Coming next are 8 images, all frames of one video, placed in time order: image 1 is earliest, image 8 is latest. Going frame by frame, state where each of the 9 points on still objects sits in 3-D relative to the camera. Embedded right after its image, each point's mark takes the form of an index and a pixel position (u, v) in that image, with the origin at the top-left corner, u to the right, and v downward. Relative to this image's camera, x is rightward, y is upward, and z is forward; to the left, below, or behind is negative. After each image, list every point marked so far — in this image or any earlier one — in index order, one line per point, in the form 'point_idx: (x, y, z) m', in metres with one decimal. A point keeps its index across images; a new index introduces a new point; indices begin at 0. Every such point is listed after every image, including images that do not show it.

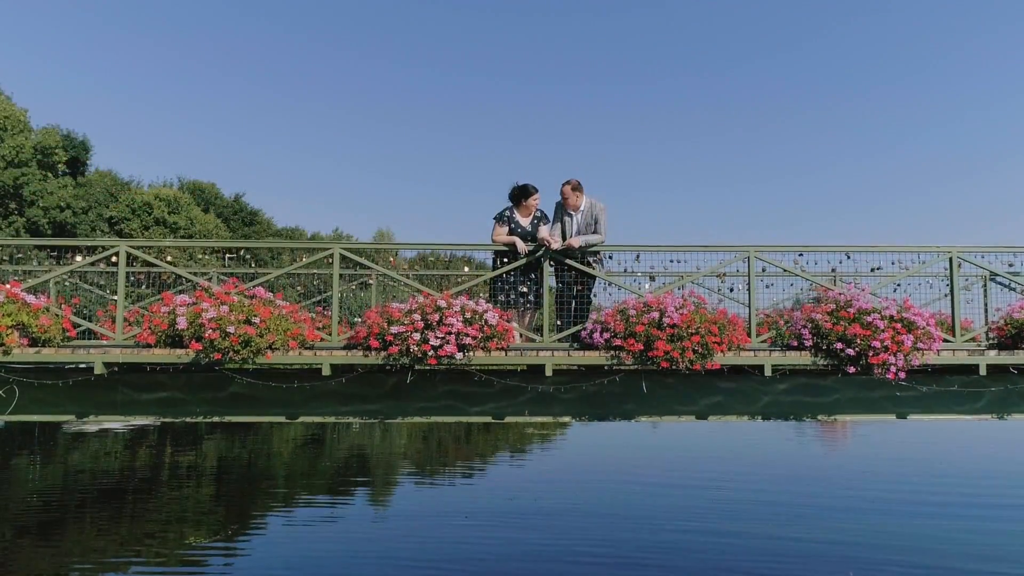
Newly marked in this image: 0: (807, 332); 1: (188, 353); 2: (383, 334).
0: (+3.1, -0.5, +8.0) m
1: (-3.2, -0.6, +7.4) m
2: (-1.3, -0.5, +7.6) m
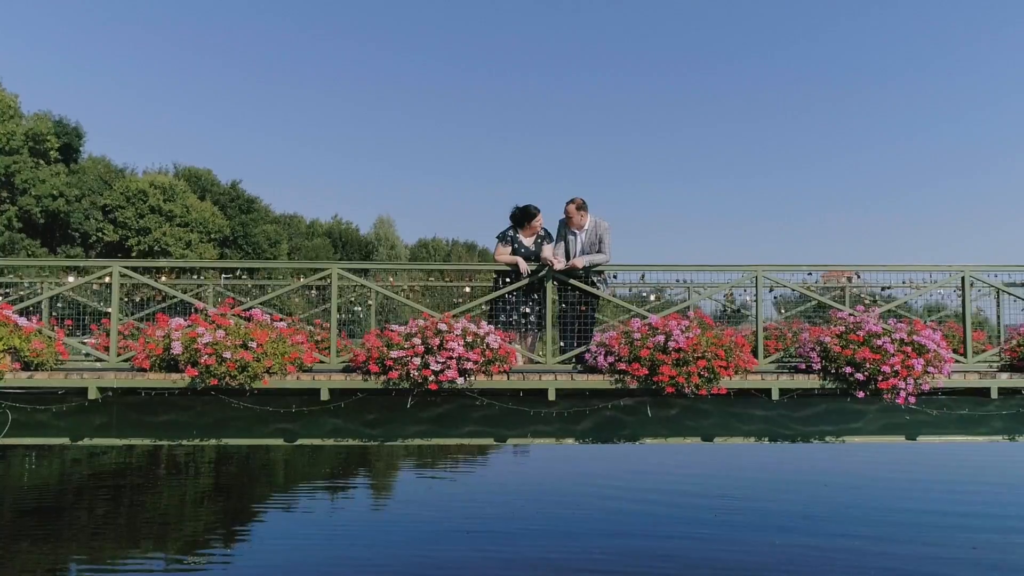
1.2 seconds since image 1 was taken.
0: (+3.2, -0.7, +7.8) m
1: (-3.2, -0.9, +7.2) m
2: (-1.3, -0.7, +7.4) m
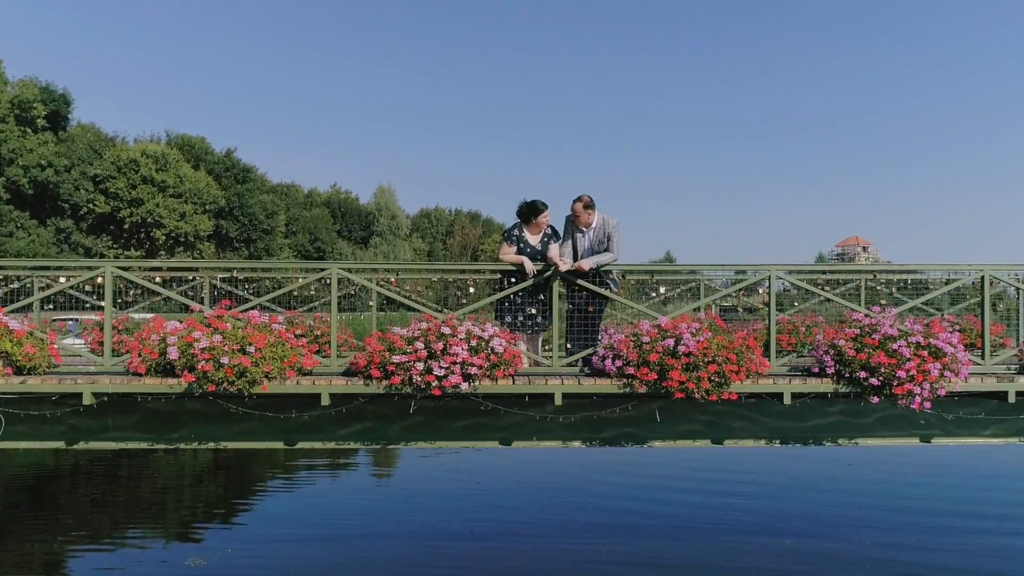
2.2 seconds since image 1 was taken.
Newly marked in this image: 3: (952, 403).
0: (+3.2, -0.7, +7.6) m
1: (-3.1, -0.9, +7.1) m
2: (-1.2, -0.7, +7.2) m
3: (+4.6, -1.2, +7.8) m
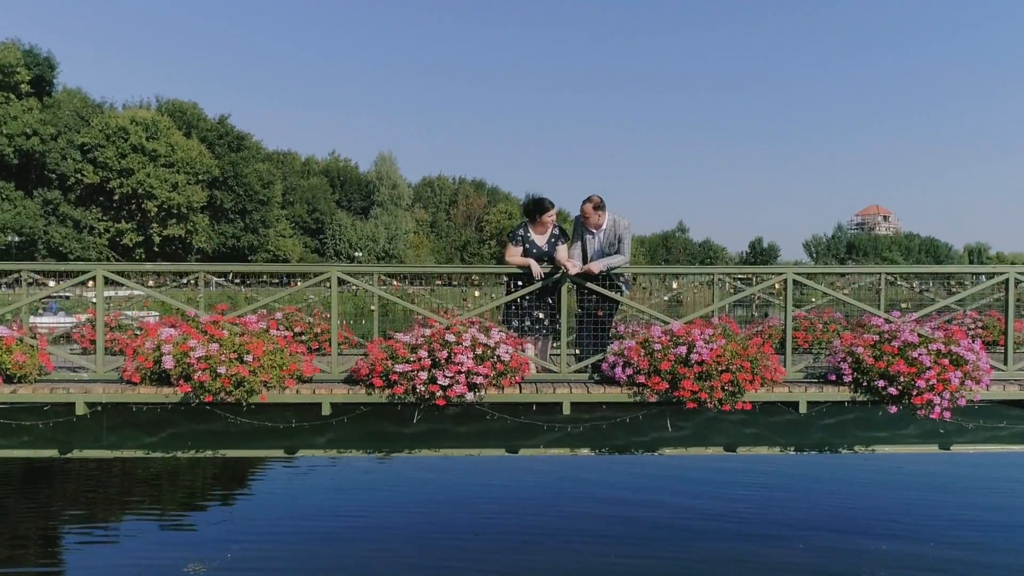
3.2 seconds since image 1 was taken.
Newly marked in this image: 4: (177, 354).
0: (+3.3, -0.8, +7.4) m
1: (-3.1, -1.0, +6.8) m
2: (-1.2, -0.8, +7.0) m
3: (+4.7, -1.2, +7.6) m
4: (-3.0, -0.6, +6.8) m
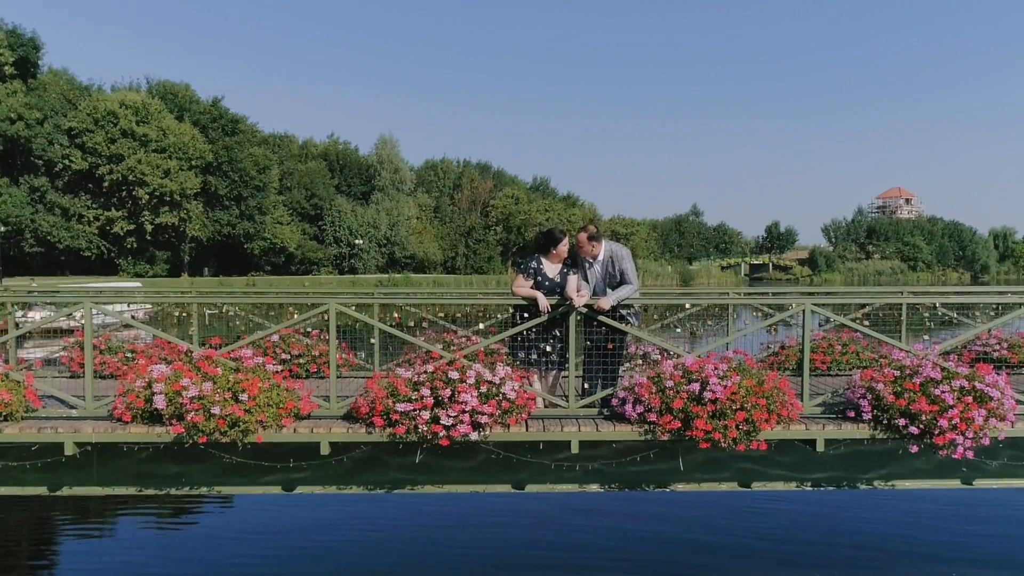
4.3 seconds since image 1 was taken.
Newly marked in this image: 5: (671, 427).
0: (+3.3, -1.1, +7.1) m
1: (-3.0, -1.3, +6.5) m
2: (-1.1, -1.1, +6.7) m
3: (+4.7, -1.6, +7.3) m
4: (-3.0, -0.9, +6.5) m
5: (+1.4, -1.3, +6.8) m
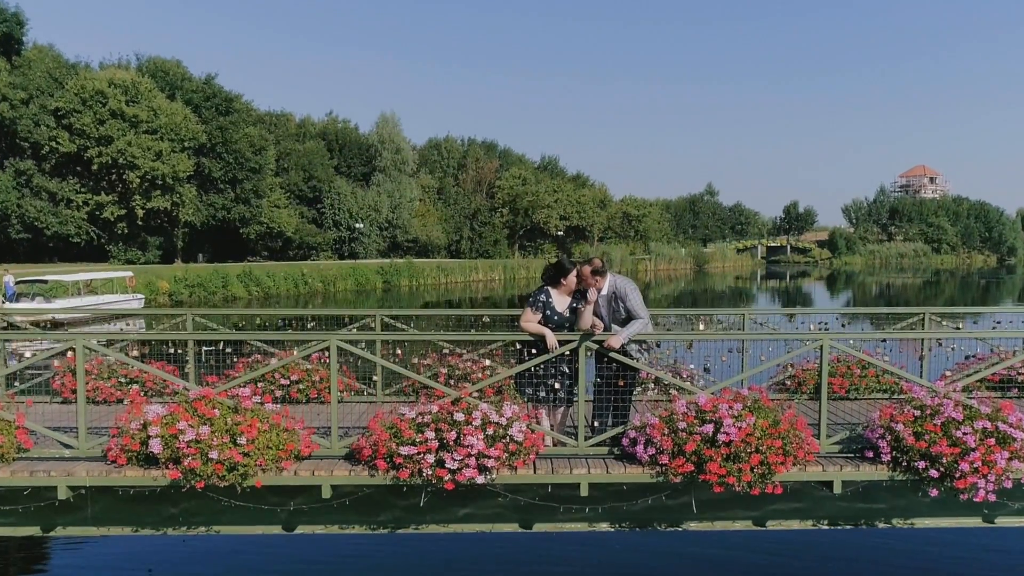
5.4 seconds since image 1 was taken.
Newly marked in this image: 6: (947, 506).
0: (+3.4, -1.4, +6.8) m
1: (-2.9, -1.6, +6.3) m
2: (-1.1, -1.4, +6.4) m
3: (+4.8, -1.9, +7.0) m
4: (-2.9, -1.2, +6.2) m
5: (+1.5, -1.6, +6.5) m
6: (+4.1, -2.1, +7.0) m
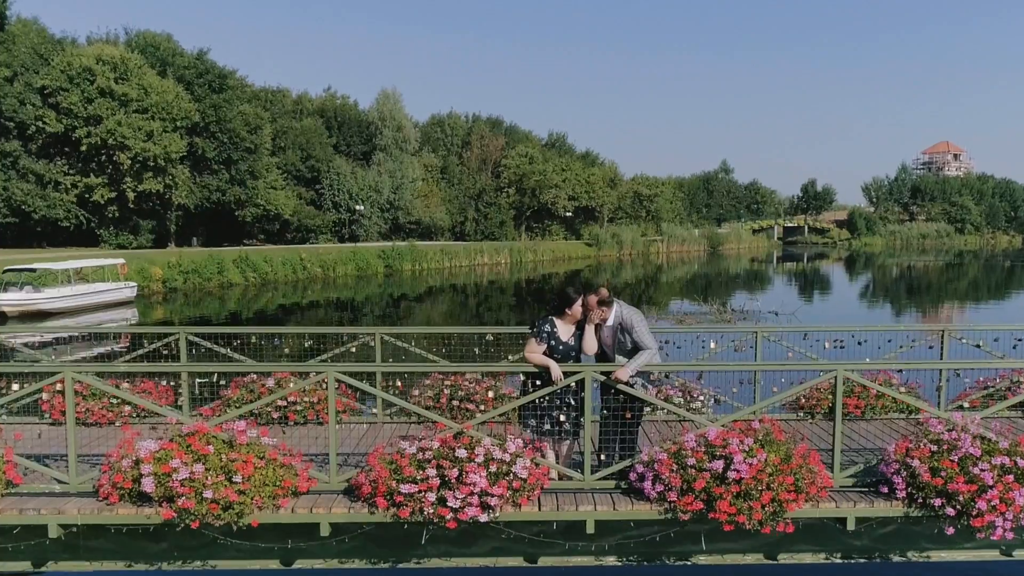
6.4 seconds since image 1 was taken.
0: (+3.5, -1.7, +6.5) m
1: (-2.9, -1.9, +6.1) m
2: (-1.0, -1.7, +6.2) m
3: (+4.8, -2.1, +6.7) m
4: (-2.9, -1.5, +6.0) m
5: (+1.6, -1.9, +6.2) m
6: (+4.1, -2.3, +6.8) m
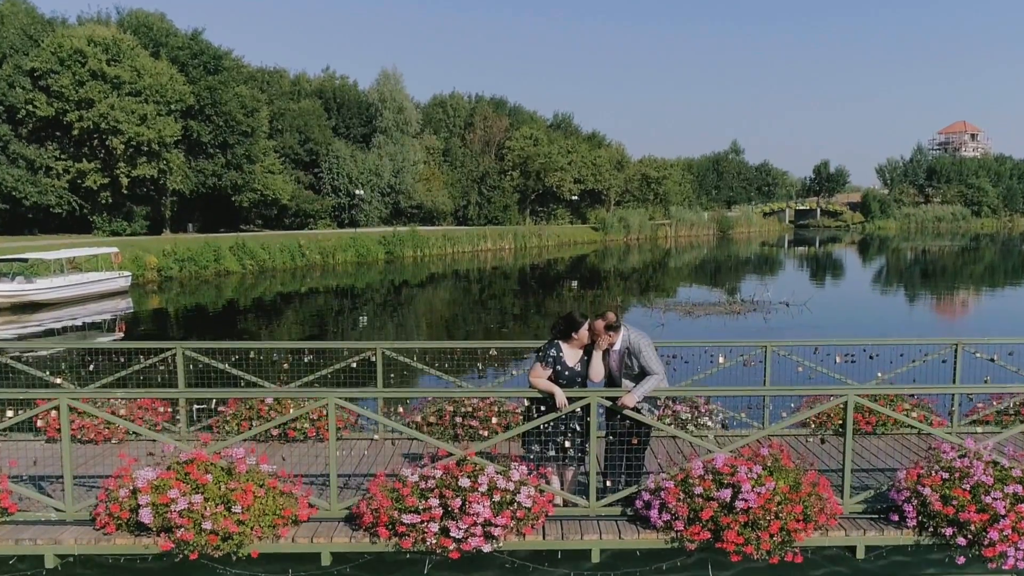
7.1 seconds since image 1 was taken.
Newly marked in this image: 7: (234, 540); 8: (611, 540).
0: (+3.5, -1.9, +6.4) m
1: (-2.9, -2.1, +6.0) m
2: (-1.0, -1.9, +6.1) m
3: (+4.9, -2.3, +6.6) m
4: (-2.8, -1.7, +5.9) m
5: (+1.6, -2.1, +6.1) m
6: (+4.2, -2.5, +6.7) m
7: (-2.2, -2.0, +5.9) m
8: (+0.8, -2.1, +6.2) m
